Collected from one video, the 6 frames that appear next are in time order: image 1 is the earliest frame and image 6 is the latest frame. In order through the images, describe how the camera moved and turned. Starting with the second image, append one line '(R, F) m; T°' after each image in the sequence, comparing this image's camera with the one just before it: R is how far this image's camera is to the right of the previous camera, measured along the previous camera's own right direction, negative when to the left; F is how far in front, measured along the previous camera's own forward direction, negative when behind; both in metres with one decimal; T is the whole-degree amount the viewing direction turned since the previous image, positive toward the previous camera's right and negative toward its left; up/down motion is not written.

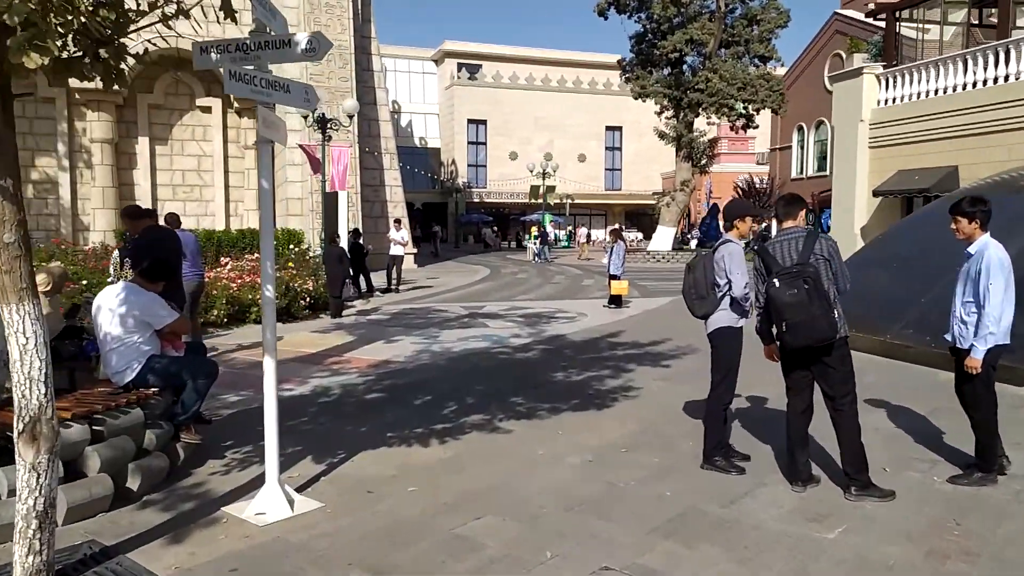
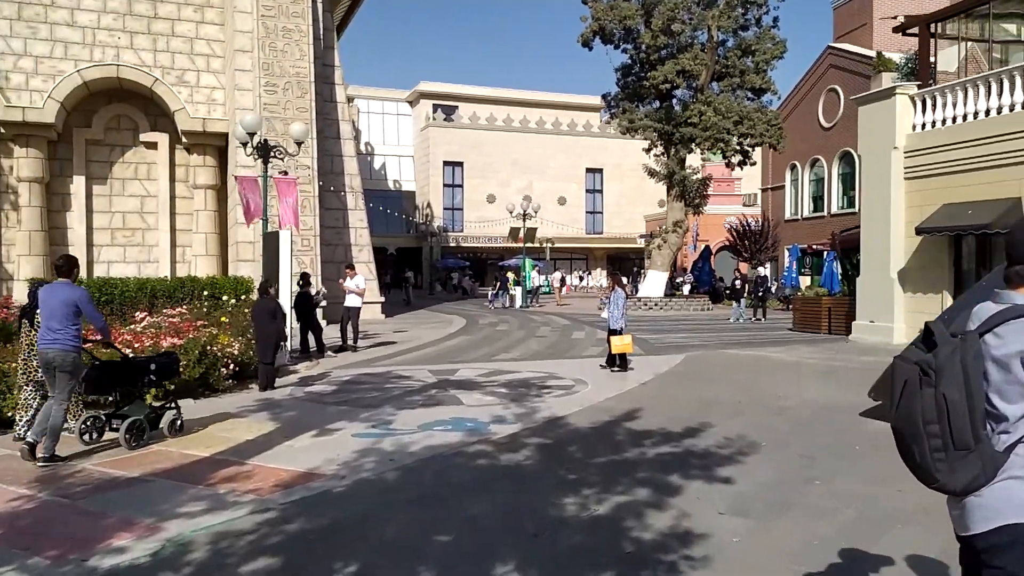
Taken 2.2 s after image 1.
(0.0, +2.7) m; +2°
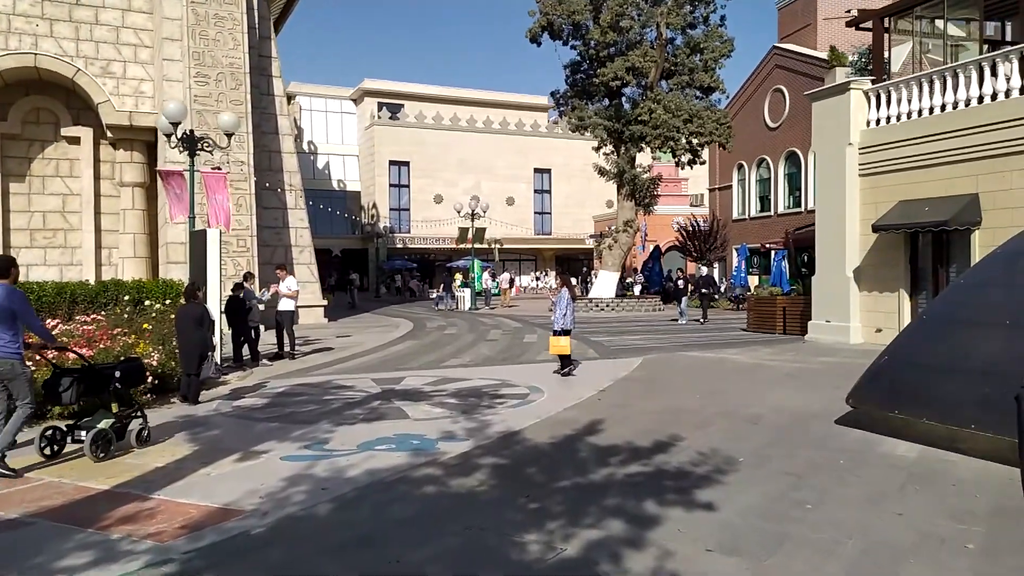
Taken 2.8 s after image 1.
(0.0, +0.7) m; +4°
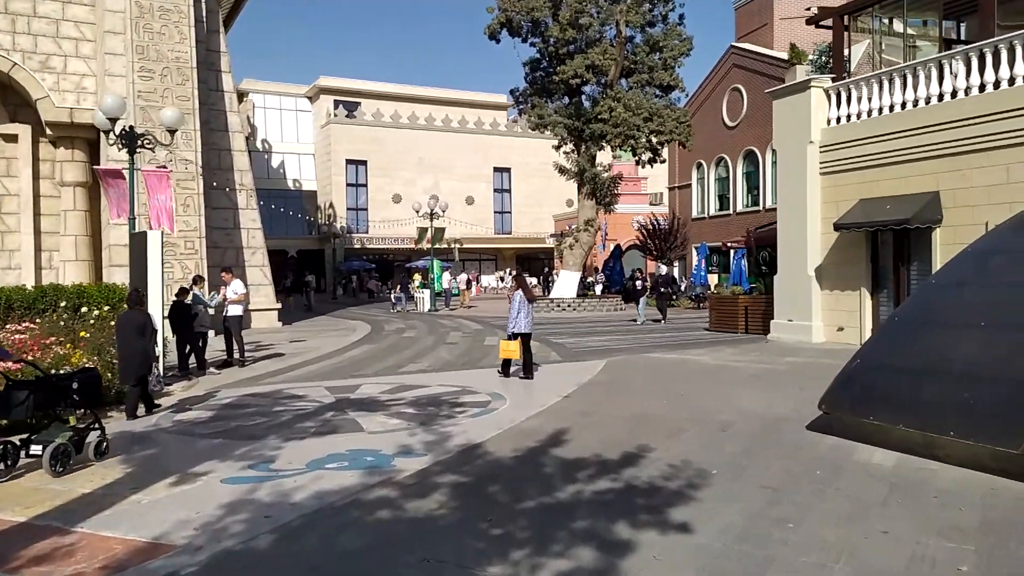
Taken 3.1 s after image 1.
(0.0, +0.4) m; +3°
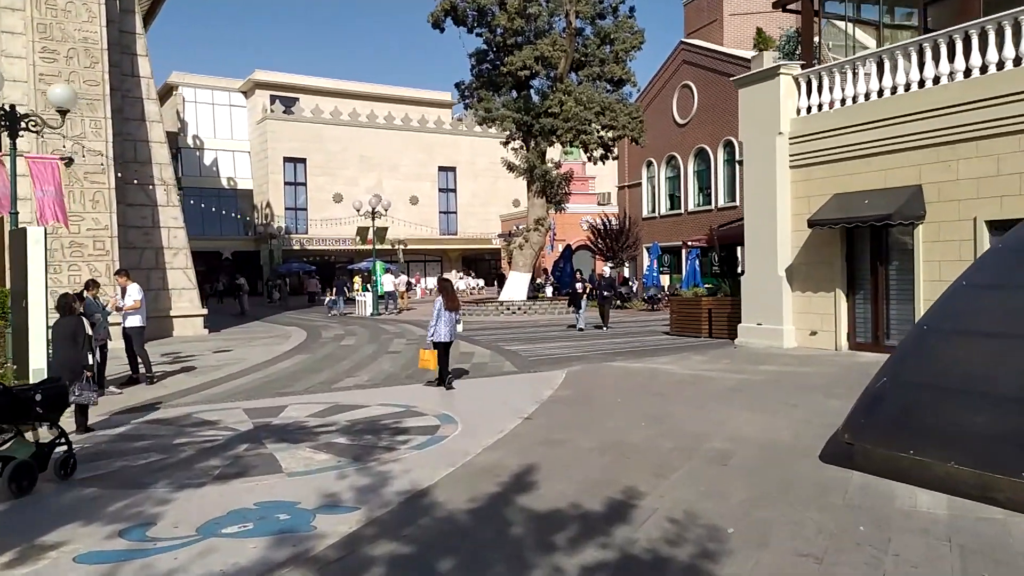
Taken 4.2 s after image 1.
(-0.1, +1.4) m; +4°
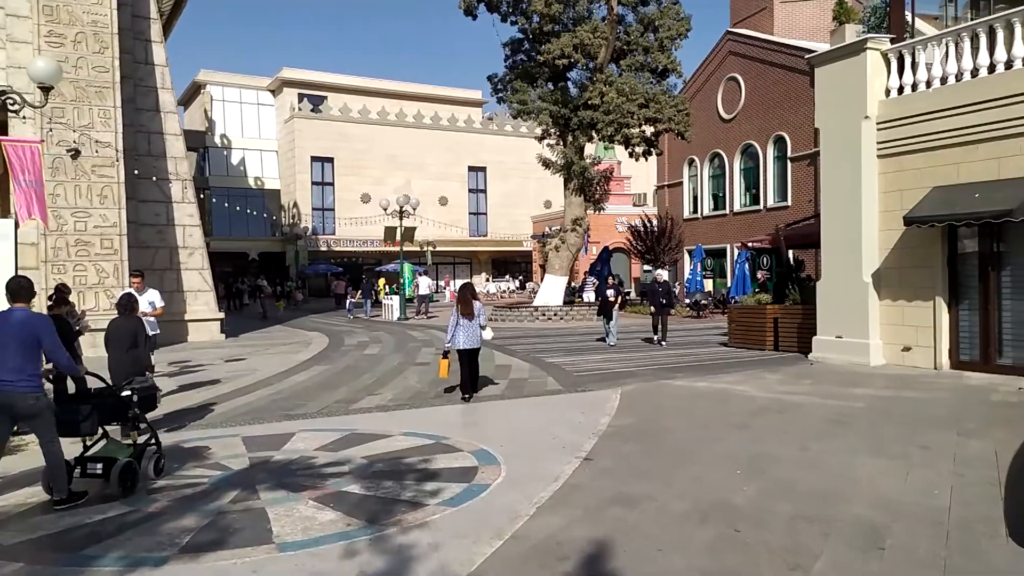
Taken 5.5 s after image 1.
(-0.3, +1.6) m; -2°
